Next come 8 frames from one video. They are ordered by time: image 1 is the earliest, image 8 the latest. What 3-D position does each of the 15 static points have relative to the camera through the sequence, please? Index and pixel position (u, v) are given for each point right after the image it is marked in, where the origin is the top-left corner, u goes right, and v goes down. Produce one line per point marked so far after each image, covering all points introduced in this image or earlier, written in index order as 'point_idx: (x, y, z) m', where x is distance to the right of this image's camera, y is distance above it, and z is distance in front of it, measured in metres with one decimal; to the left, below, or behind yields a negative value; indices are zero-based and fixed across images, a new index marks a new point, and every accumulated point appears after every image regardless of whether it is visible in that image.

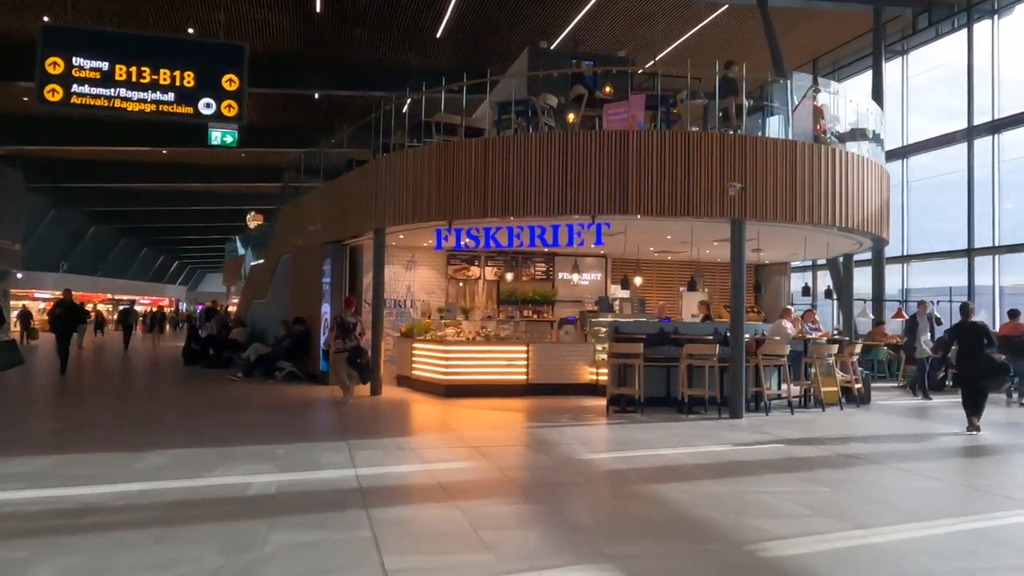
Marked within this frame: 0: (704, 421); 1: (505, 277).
0: (+2.6, -1.8, +10.2) m
1: (-0.1, +0.2, +15.1) m
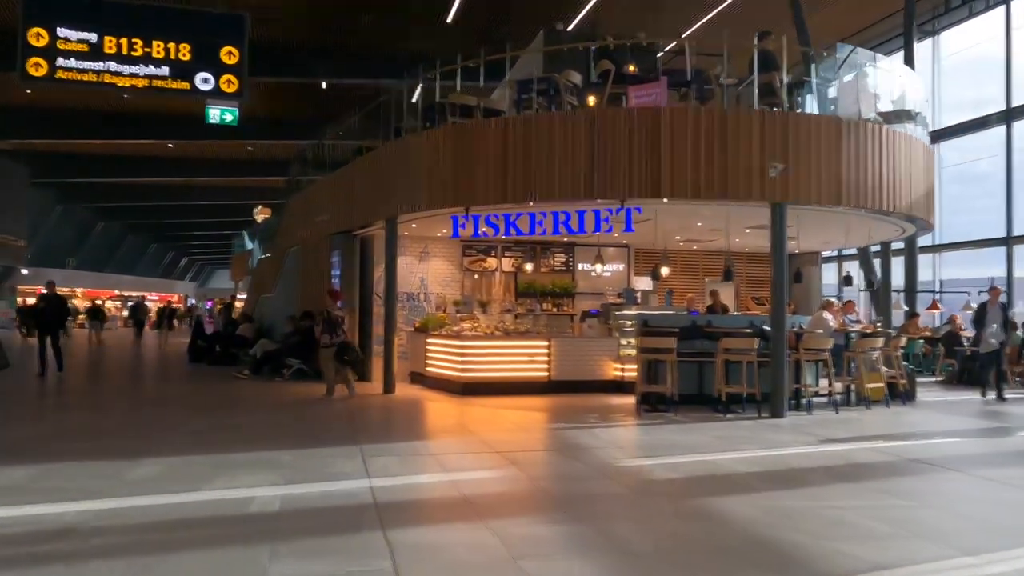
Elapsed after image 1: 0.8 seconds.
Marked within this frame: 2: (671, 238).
0: (+2.9, -1.6, +9.5) m
1: (+0.2, +0.4, +14.4) m
2: (+2.8, +0.9, +13.7) m
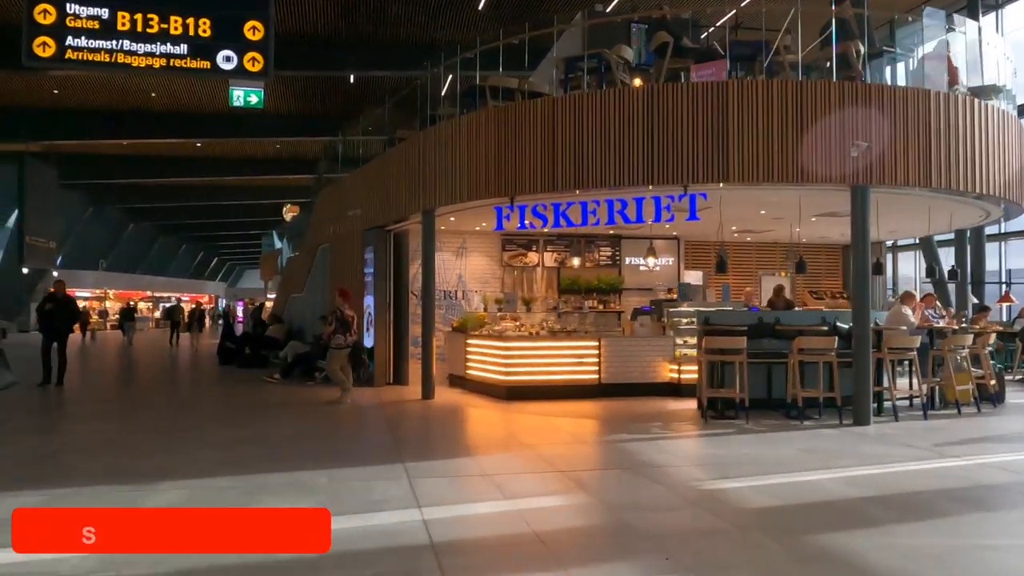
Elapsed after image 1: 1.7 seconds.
0: (+3.5, -1.6, +8.5) m
1: (+1.0, +0.4, +13.5) m
2: (+3.5, +1.0, +12.7) m
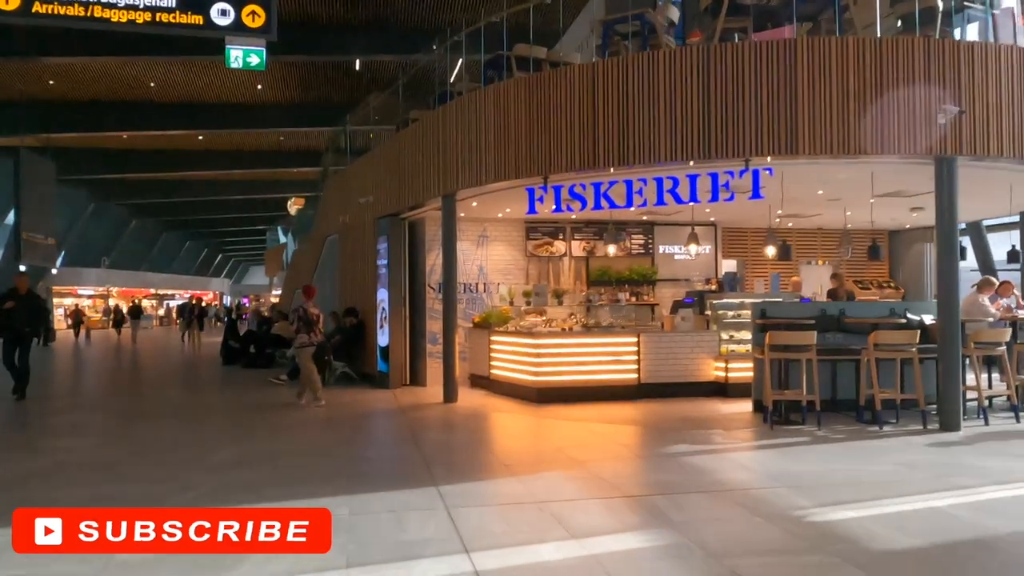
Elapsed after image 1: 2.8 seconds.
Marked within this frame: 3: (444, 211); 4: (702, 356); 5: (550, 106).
0: (+3.9, -1.4, +7.5) m
1: (+1.4, +0.6, +12.5) m
2: (+3.9, +1.2, +11.6) m
3: (-0.9, +1.0, +10.1) m
4: (+2.6, -0.9, +10.4) m
5: (+0.4, +2.1, +8.8) m
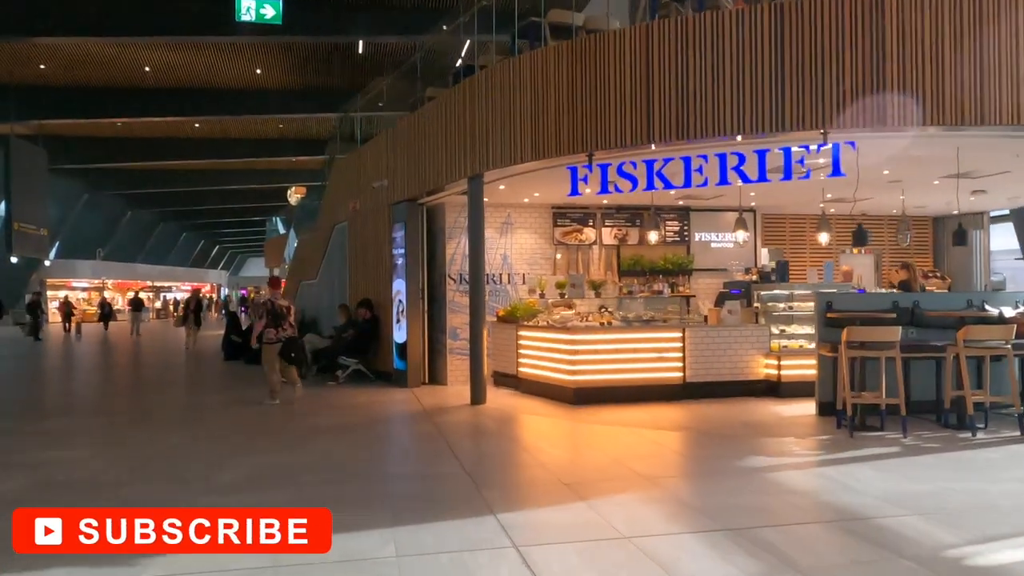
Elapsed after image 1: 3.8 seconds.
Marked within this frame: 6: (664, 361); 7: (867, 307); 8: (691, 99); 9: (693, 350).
0: (+4.3, -1.3, +6.6) m
1: (+1.8, +0.7, +11.6) m
2: (+4.3, +1.3, +10.8) m
3: (-0.5, +1.2, +9.2) m
4: (+3.0, -0.8, +9.5) m
5: (+0.8, +2.2, +7.9) m
6: (+1.9, -0.9, +9.3) m
7: (+3.7, -0.2, +7.9) m
8: (+1.7, +1.8, +7.3) m
9: (+2.2, -0.8, +9.3) m
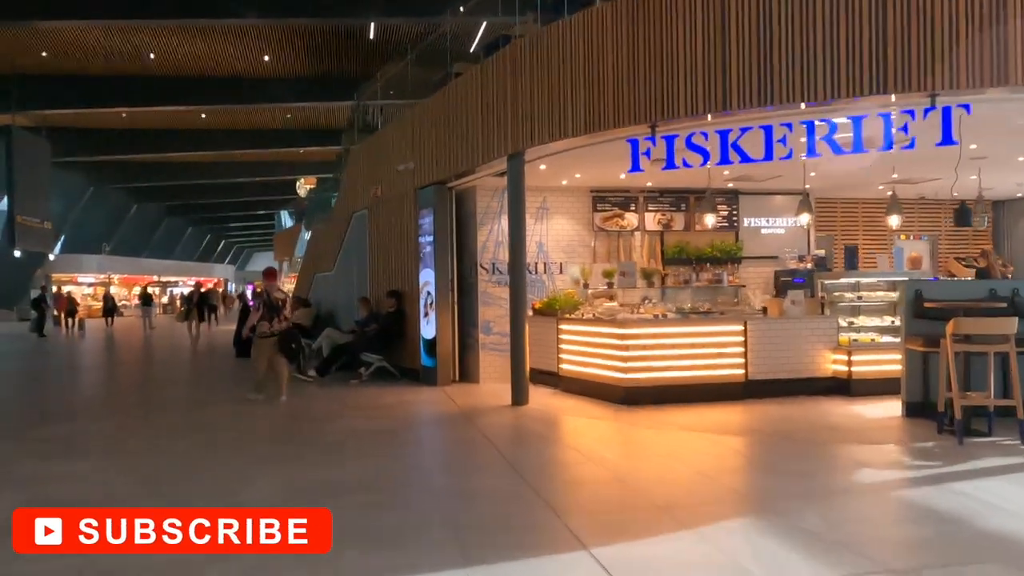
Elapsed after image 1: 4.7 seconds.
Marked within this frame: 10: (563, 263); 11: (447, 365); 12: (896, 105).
0: (+4.8, -1.2, +5.8) m
1: (+2.3, +0.9, +10.7) m
2: (+4.8, +1.5, +9.9) m
3: (0.0, +1.3, +8.4) m
4: (+3.5, -0.7, +8.7) m
5: (+1.3, +2.3, +7.0) m
6: (+2.3, -0.8, +8.4) m
7: (+4.2, -0.1, +7.0) m
8: (+2.2, +1.9, +6.5) m
9: (+2.7, -0.6, +8.5) m
10: (+0.7, +0.3, +10.3) m
11: (-0.9, -1.0, +10.1) m
12: (+3.1, +1.5, +6.4) m
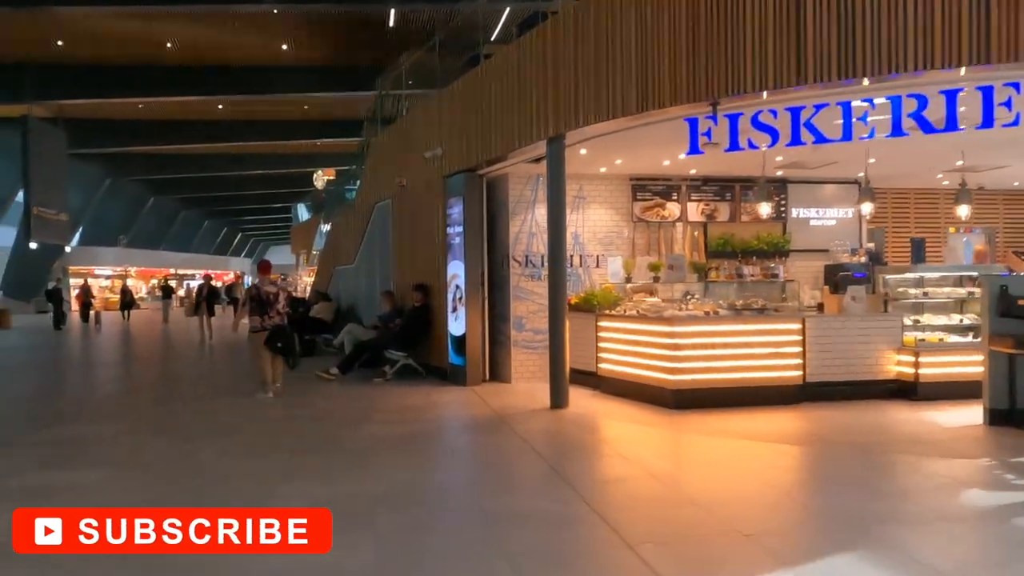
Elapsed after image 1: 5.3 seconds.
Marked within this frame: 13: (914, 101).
0: (+5.1, -1.2, +5.1) m
1: (+2.7, +0.9, +10.1) m
2: (+5.2, +1.5, +9.2) m
3: (+0.4, +1.3, +7.8) m
4: (+3.9, -0.6, +8.0) m
5: (+1.7, +2.4, +6.4) m
6: (+2.7, -0.7, +7.8) m
7: (+4.6, 0.0, +6.3) m
8: (+2.5, +2.0, +5.8) m
9: (+3.1, -0.6, +7.8) m
10: (+1.1, +0.4, +9.7) m
11: (-0.4, -0.9, +9.6) m
12: (+3.5, +1.5, +5.7) m
13: (+3.1, +1.5, +6.2) m
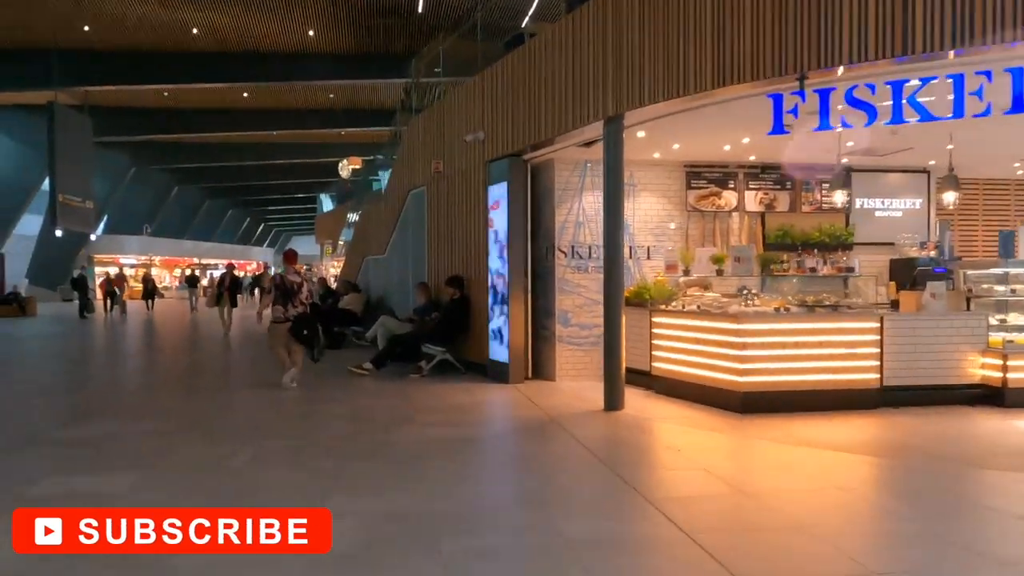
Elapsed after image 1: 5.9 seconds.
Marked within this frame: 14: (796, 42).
0: (+5.5, -1.2, +4.4) m
1: (+3.3, +1.0, +9.4) m
2: (+5.8, +1.5, +8.5) m
3: (+0.9, +1.4, +7.2) m
4: (+4.4, -0.6, +7.4) m
5: (+2.2, +2.4, +5.8) m
6: (+3.2, -0.7, +7.2) m
7: (+5.0, 0.0, +5.7) m
8: (+3.0, +2.0, +5.2) m
9: (+3.6, -0.5, +7.2) m
10: (+1.7, +0.5, +9.1) m
11: (+0.1, -0.9, +9.0) m
12: (+4.0, +1.6, +5.1) m
13: (+3.5, +1.5, +5.5) m
14: (+2.1, +1.9, +5.8) m
